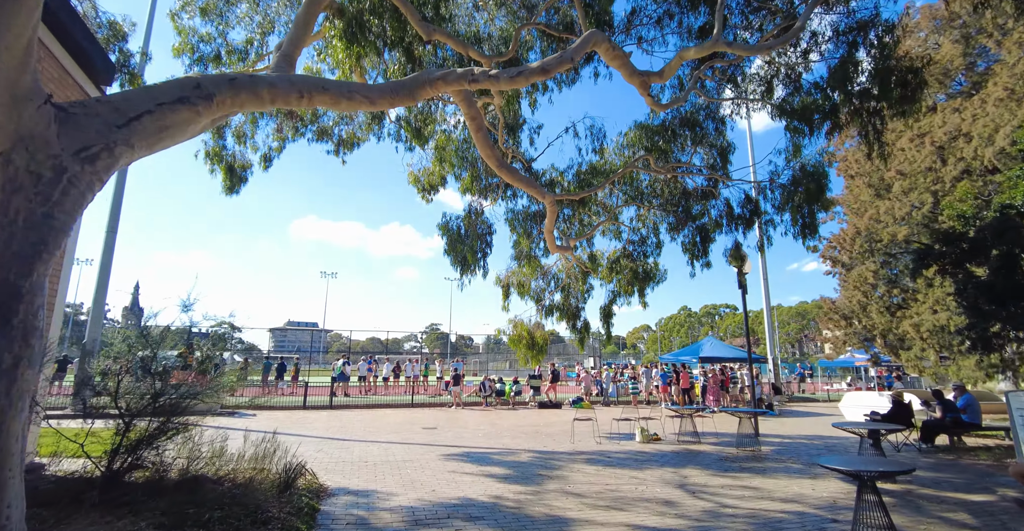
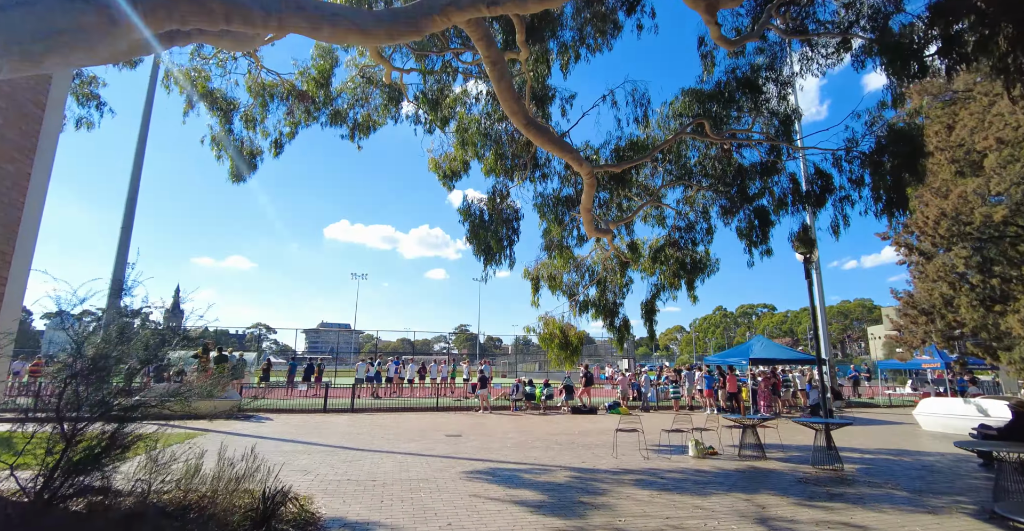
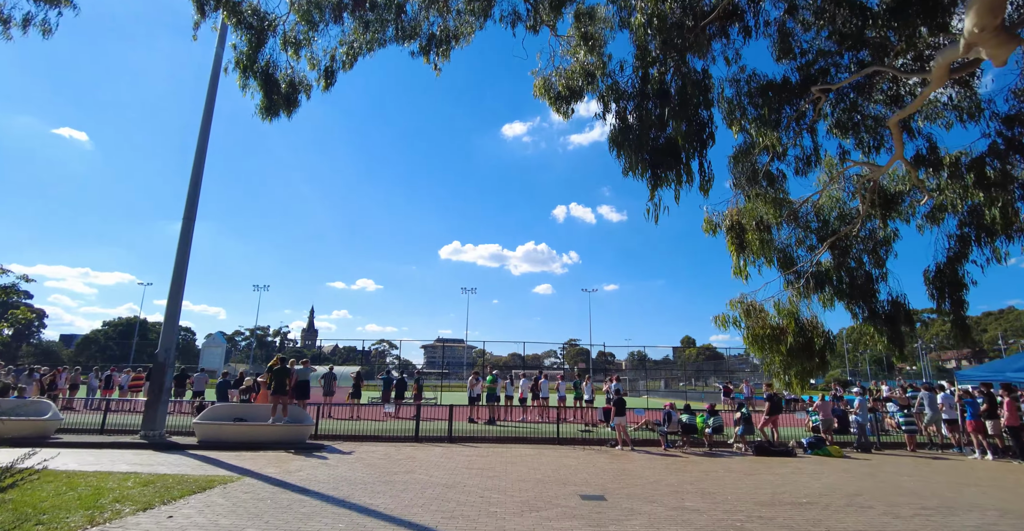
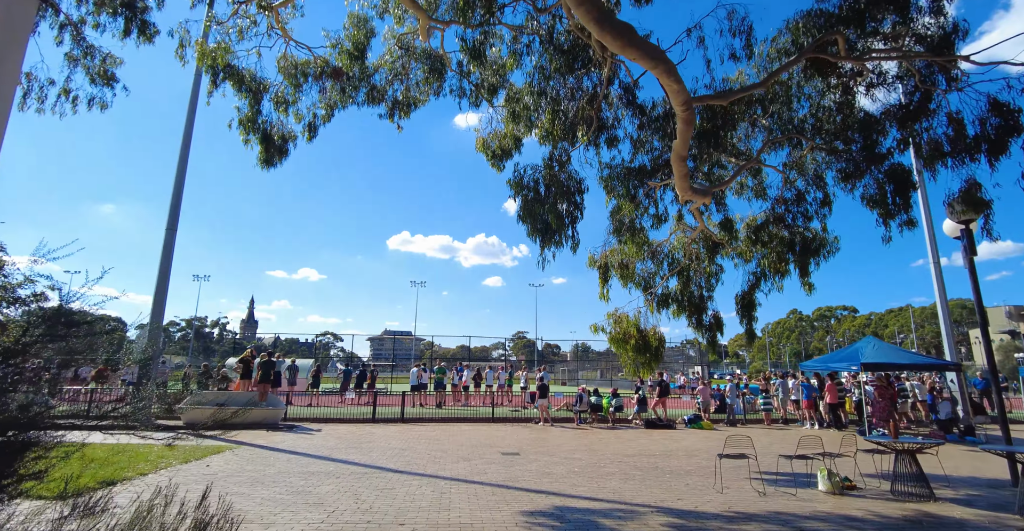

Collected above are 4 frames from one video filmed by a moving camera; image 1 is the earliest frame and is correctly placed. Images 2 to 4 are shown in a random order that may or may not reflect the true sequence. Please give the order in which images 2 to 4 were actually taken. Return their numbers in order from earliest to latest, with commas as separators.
2, 4, 3
